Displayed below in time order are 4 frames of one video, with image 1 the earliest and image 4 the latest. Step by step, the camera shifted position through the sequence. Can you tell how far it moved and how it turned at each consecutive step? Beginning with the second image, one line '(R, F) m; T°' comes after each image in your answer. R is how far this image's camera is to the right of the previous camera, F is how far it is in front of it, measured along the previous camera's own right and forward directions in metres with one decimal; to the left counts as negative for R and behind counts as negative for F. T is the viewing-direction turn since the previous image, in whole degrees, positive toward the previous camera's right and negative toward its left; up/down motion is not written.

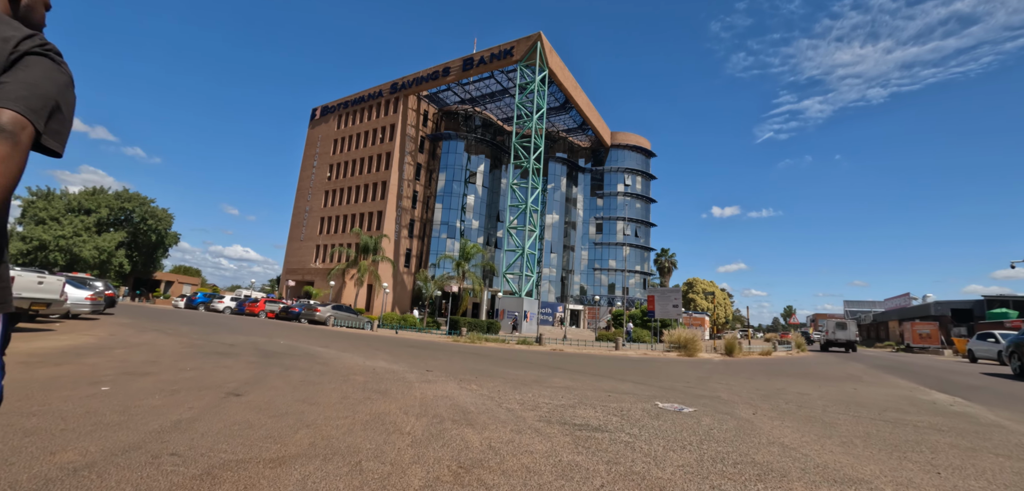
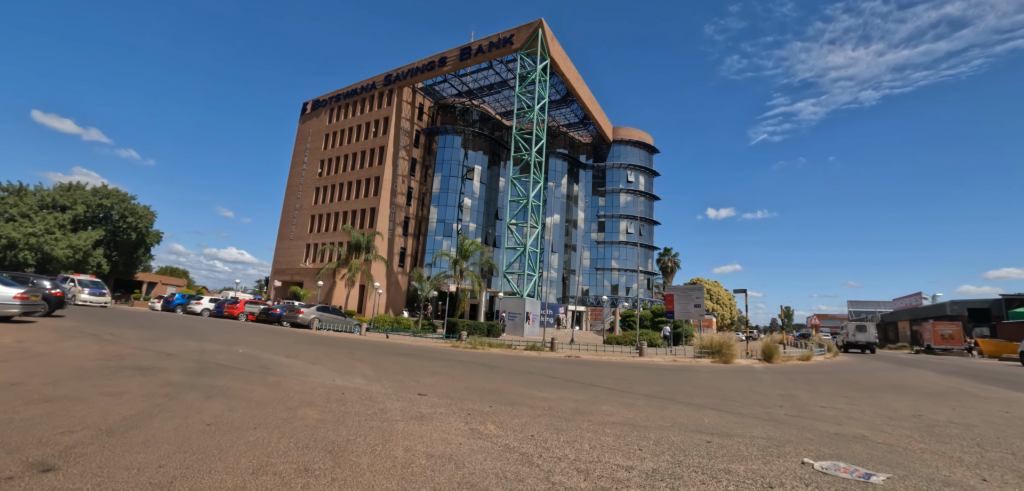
(-0.5, +2.9) m; +1°
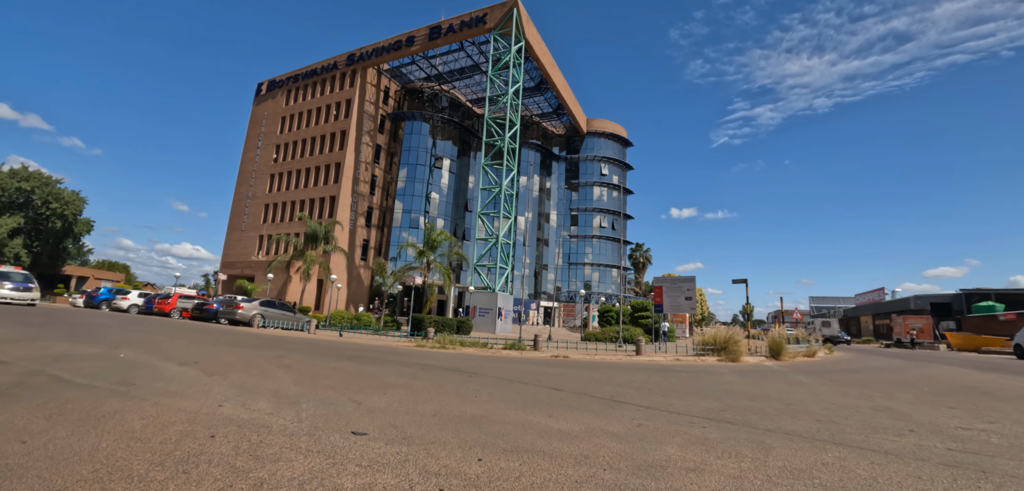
(-0.3, +2.9) m; +4°
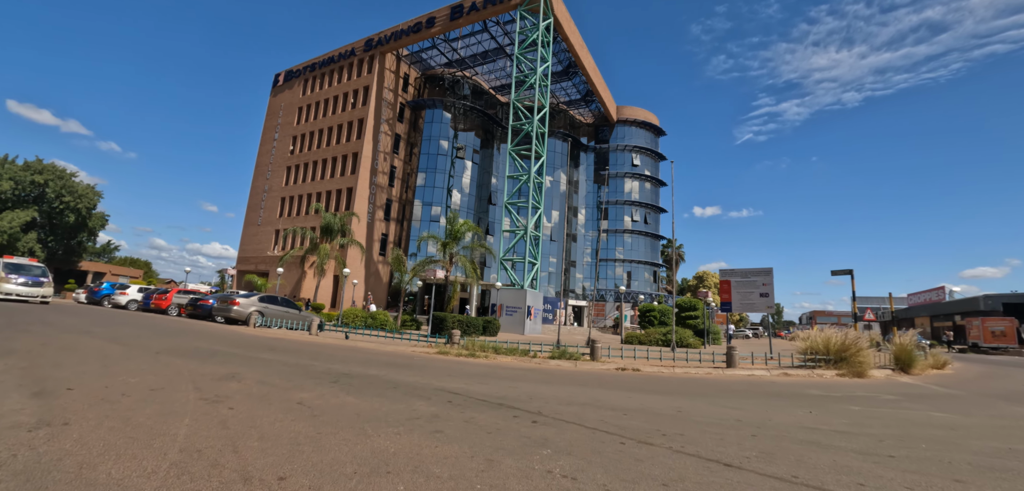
(-0.9, +3.7) m; -3°
